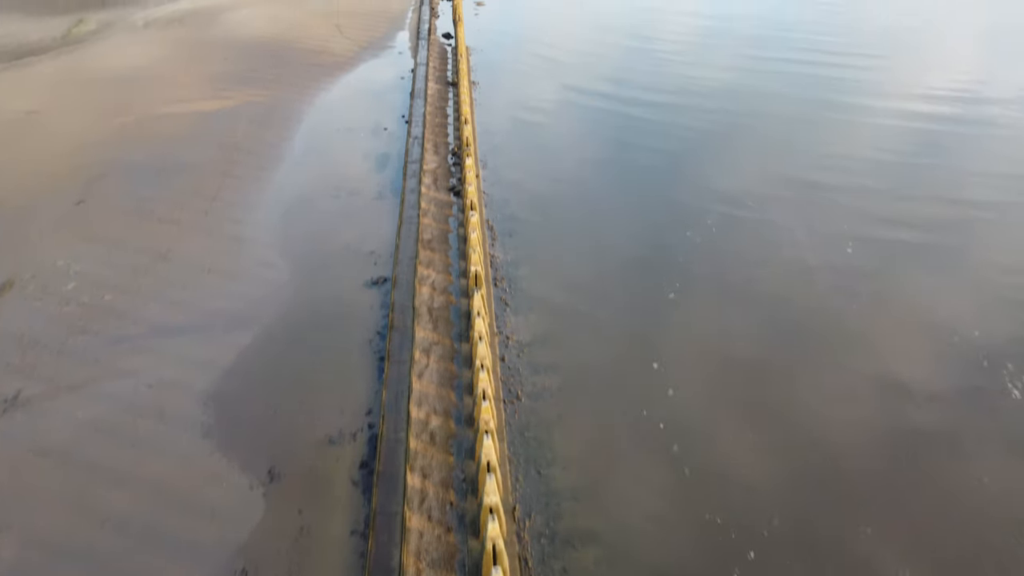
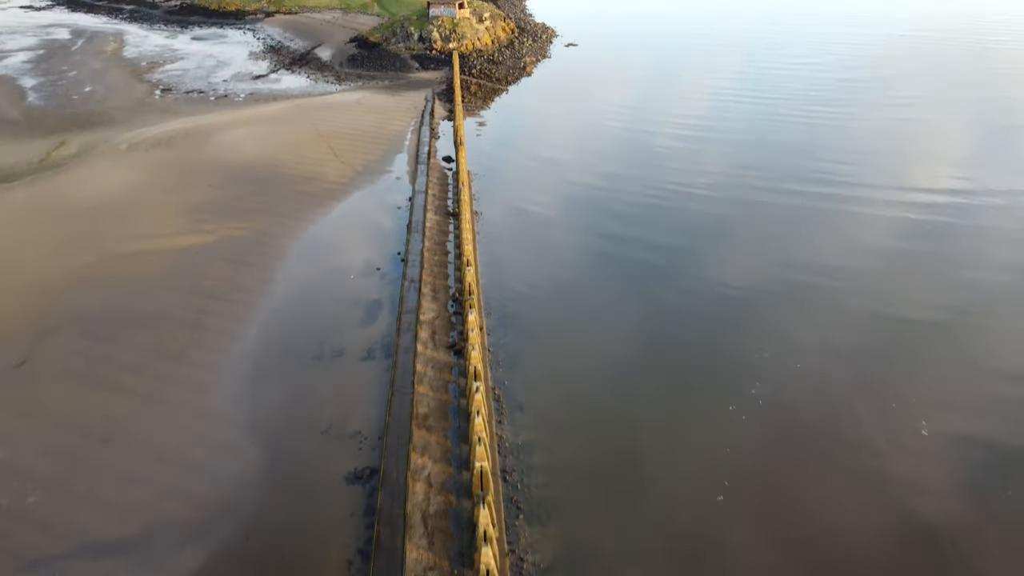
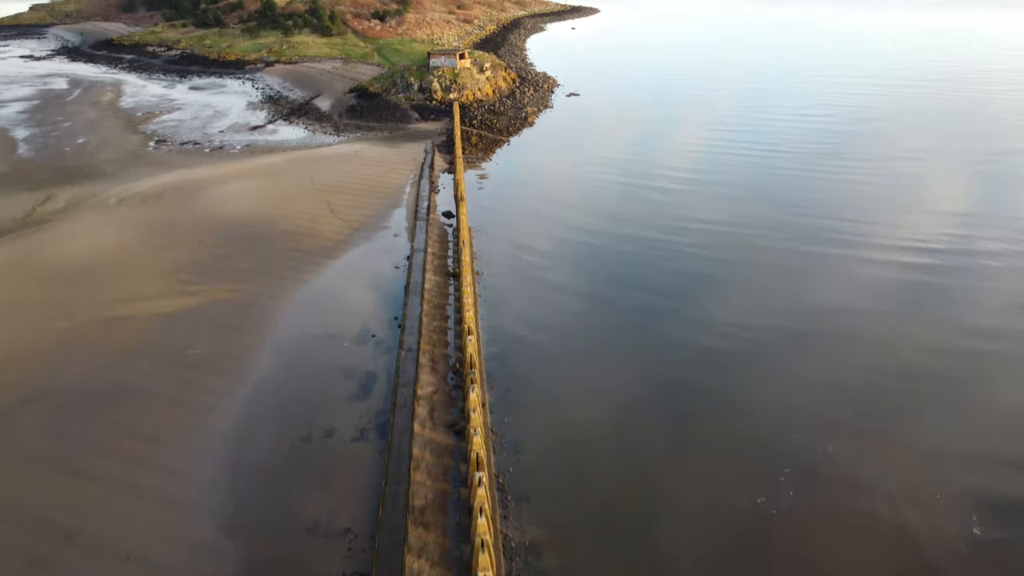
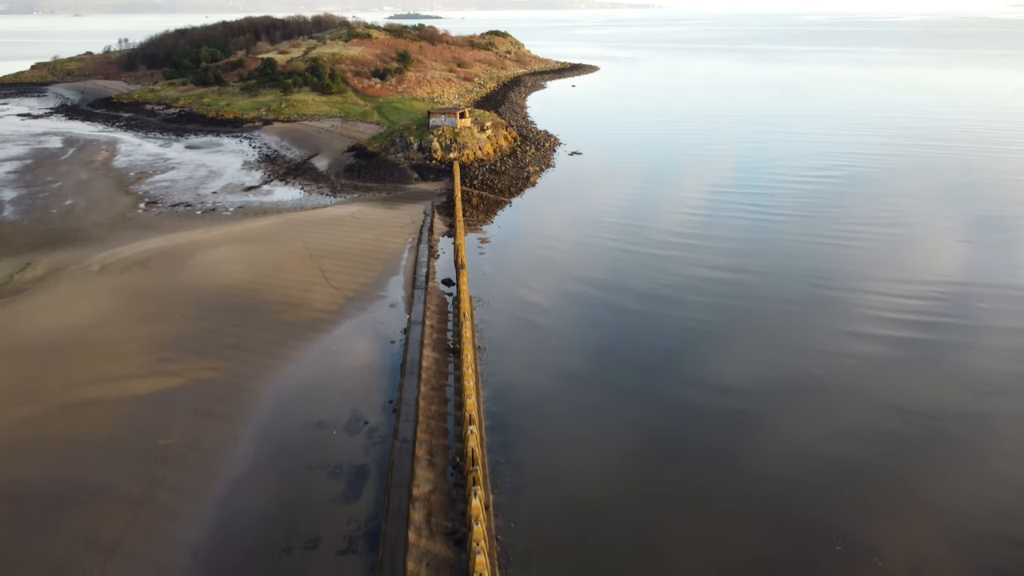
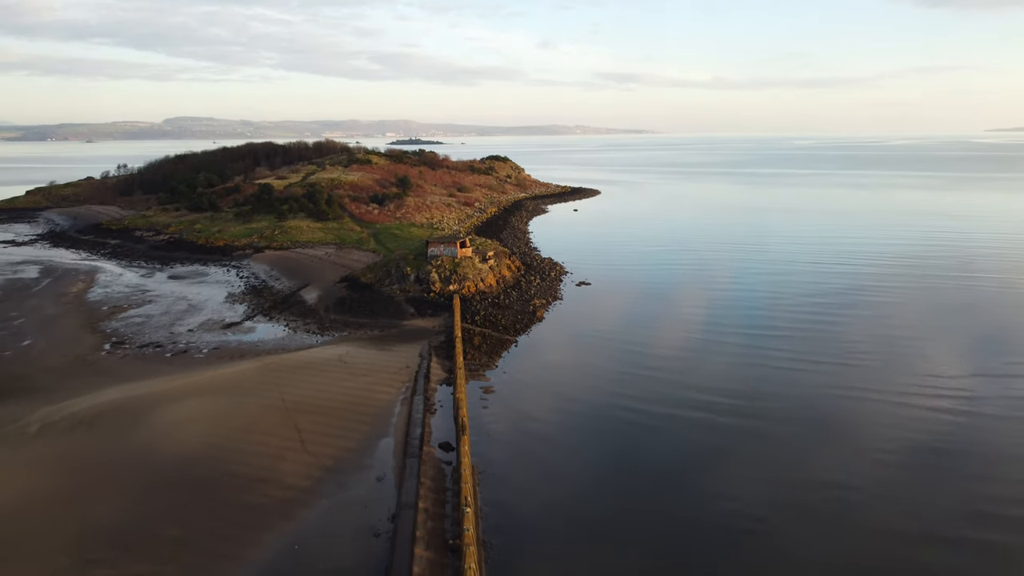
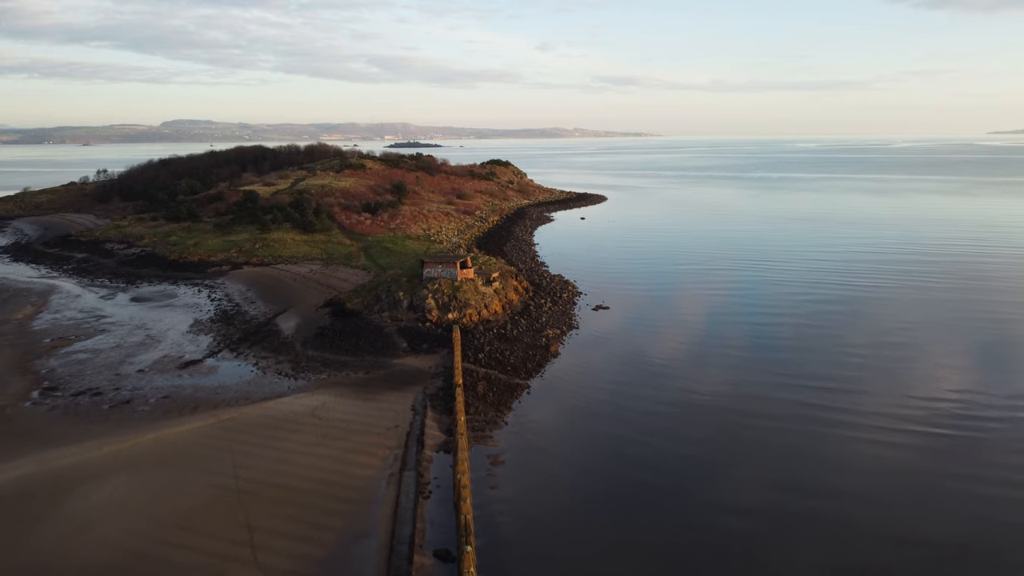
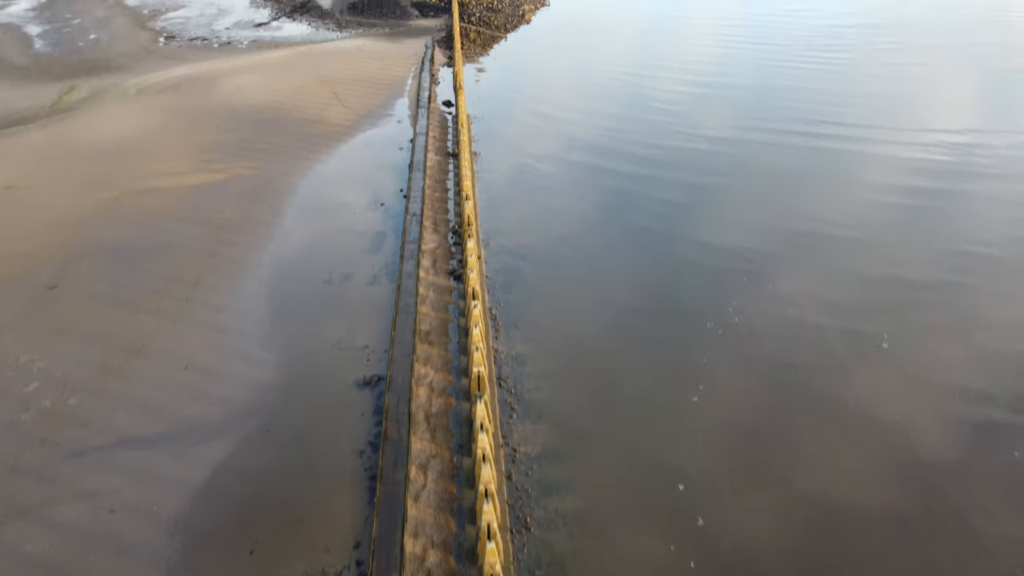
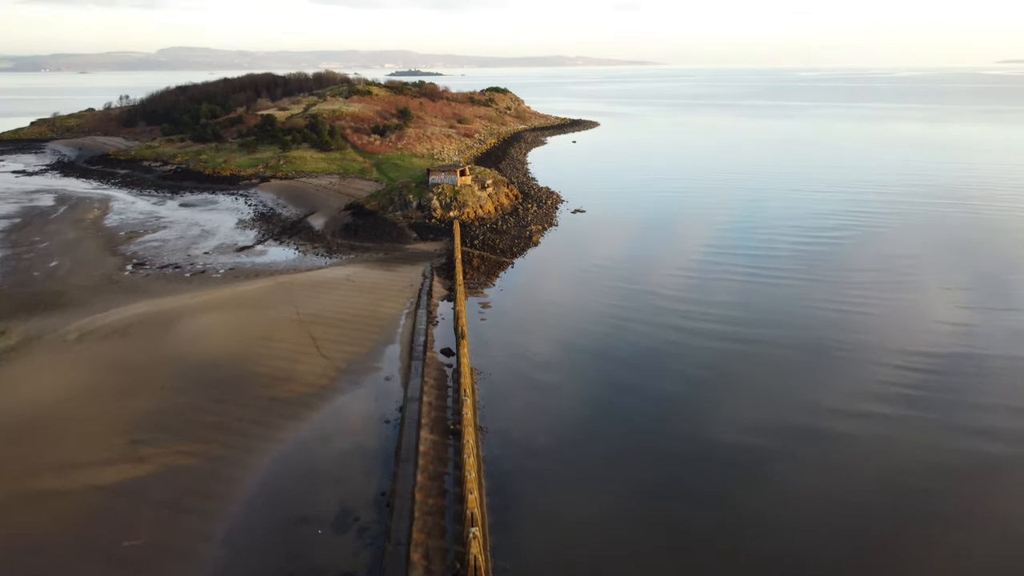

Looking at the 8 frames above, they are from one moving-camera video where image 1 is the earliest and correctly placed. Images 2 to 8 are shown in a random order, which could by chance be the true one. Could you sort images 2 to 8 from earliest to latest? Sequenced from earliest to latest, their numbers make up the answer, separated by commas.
7, 2, 3, 4, 8, 5, 6
